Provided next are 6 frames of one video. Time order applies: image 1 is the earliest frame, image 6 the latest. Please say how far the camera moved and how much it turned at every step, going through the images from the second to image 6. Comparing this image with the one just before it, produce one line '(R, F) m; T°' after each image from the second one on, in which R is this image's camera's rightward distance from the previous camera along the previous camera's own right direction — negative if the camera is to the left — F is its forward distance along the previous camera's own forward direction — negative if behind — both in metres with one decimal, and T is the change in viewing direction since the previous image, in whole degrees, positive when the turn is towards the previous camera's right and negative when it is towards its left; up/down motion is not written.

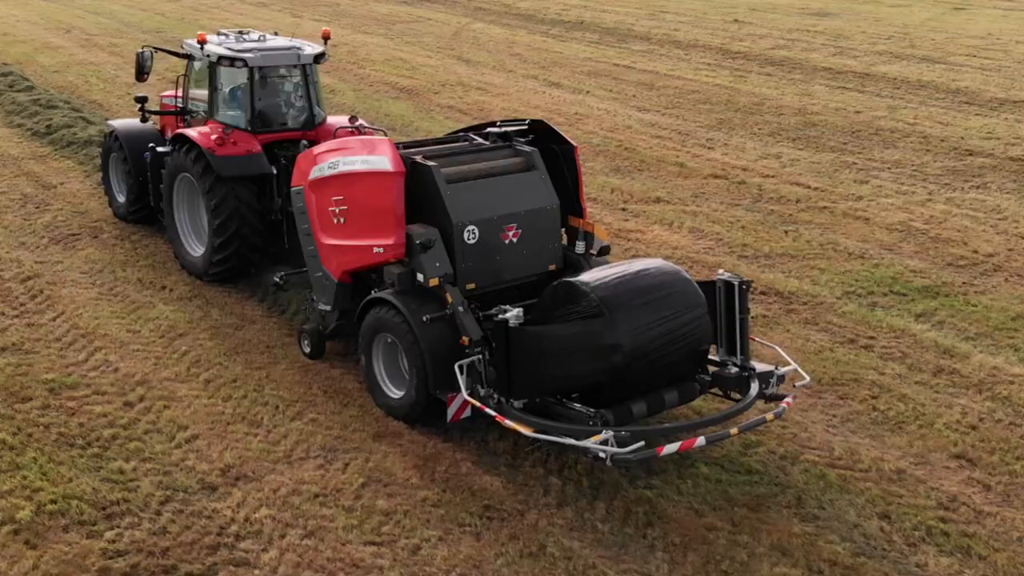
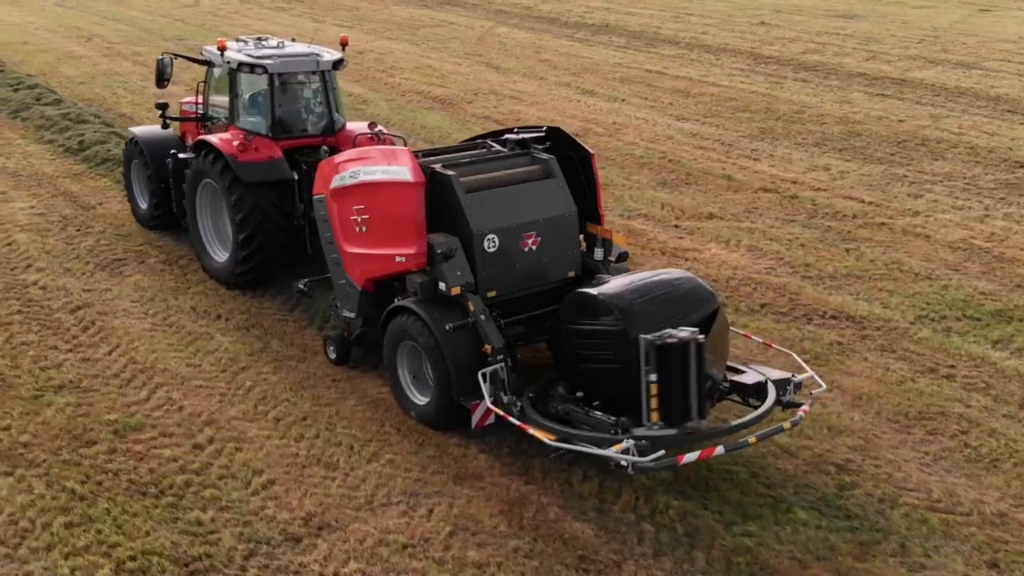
(-0.4, +0.2) m; 0°
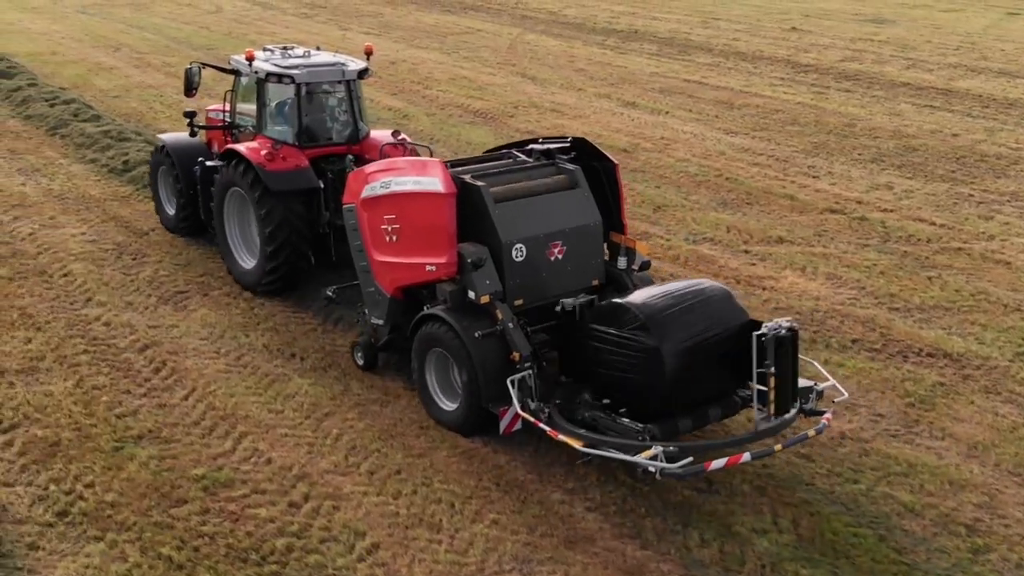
(-0.6, +0.3) m; 0°
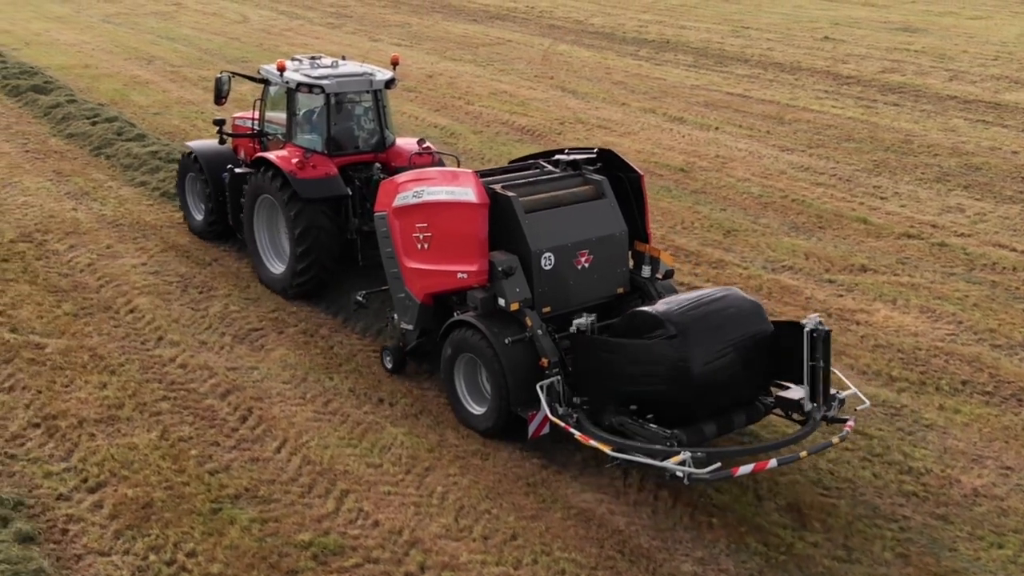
(-0.7, +0.3) m; 0°
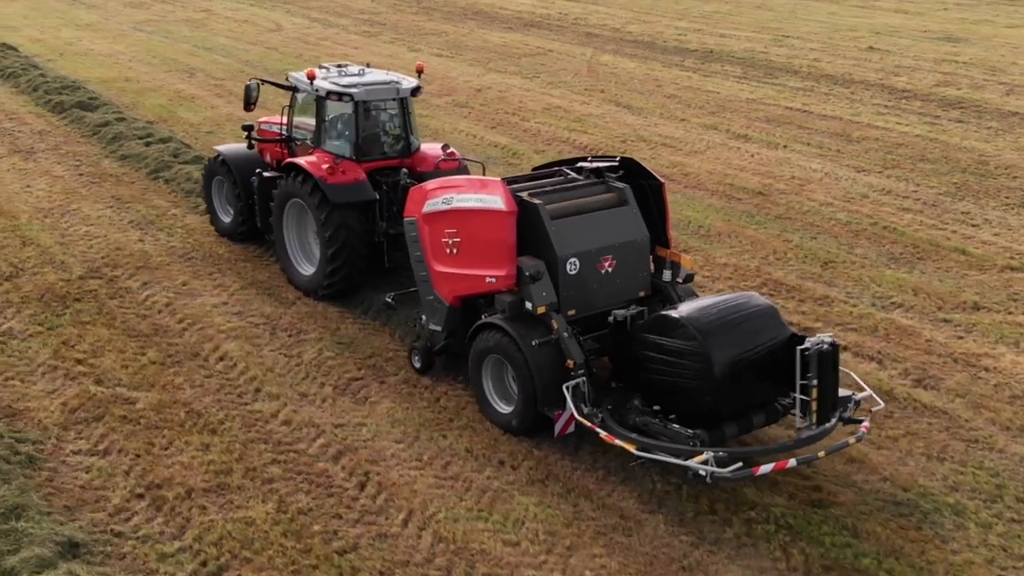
(-0.8, +0.5) m; 0°
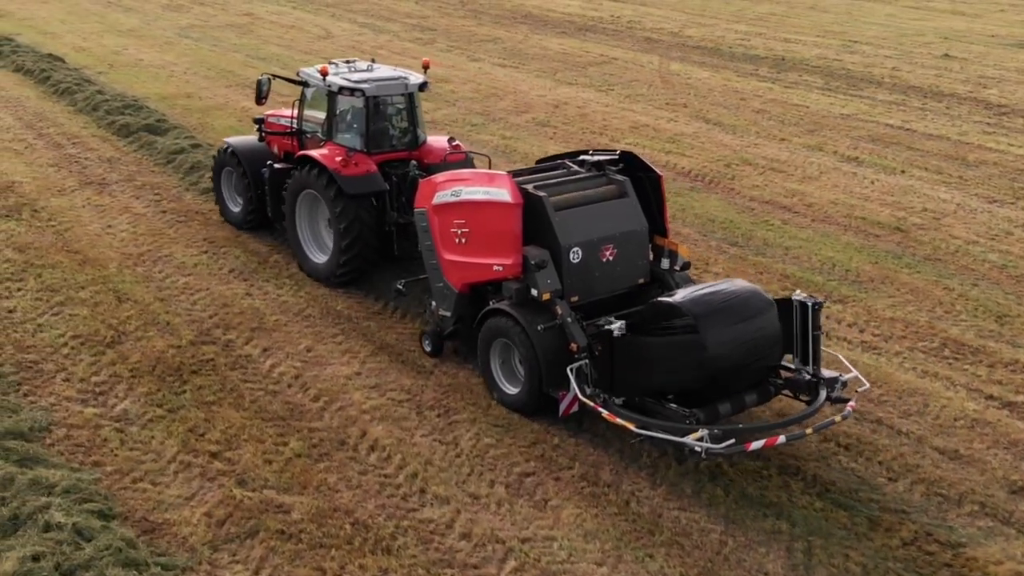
(-1.2, +0.9) m; 0°
